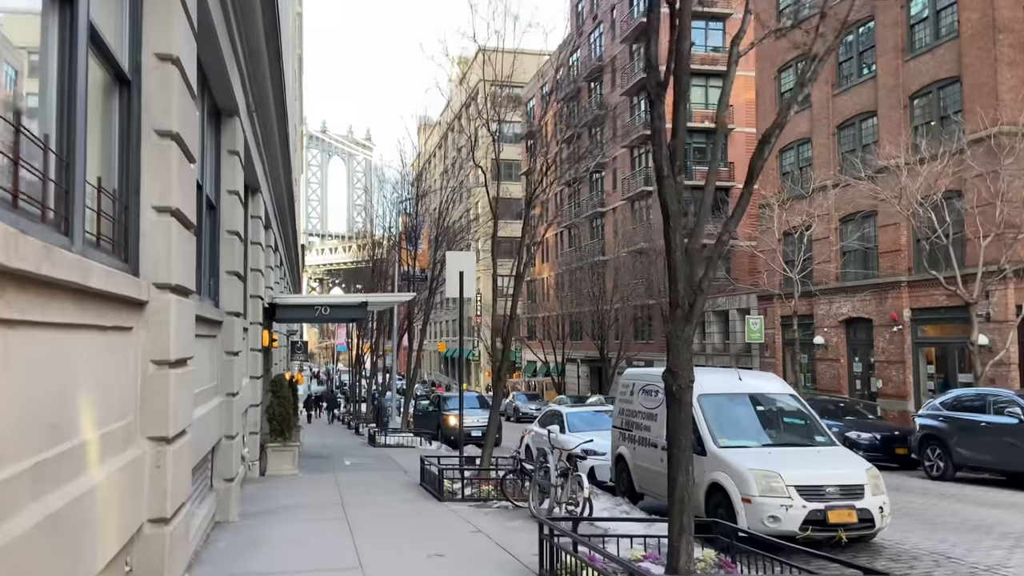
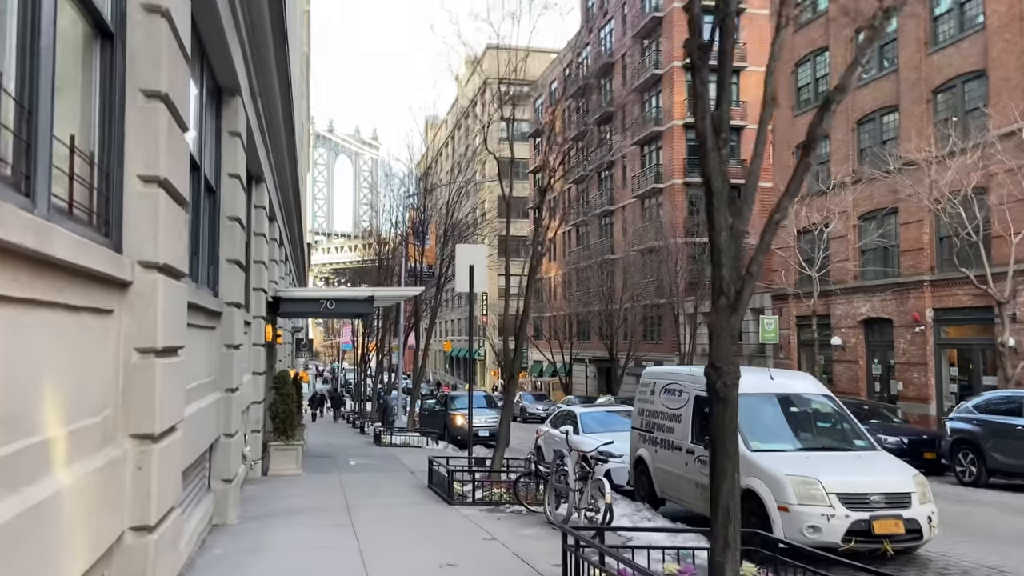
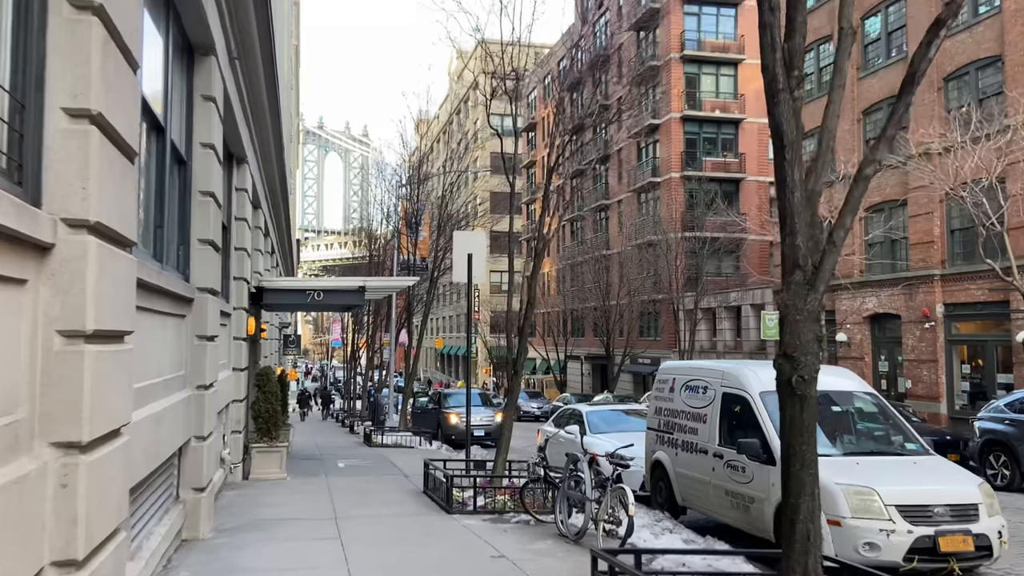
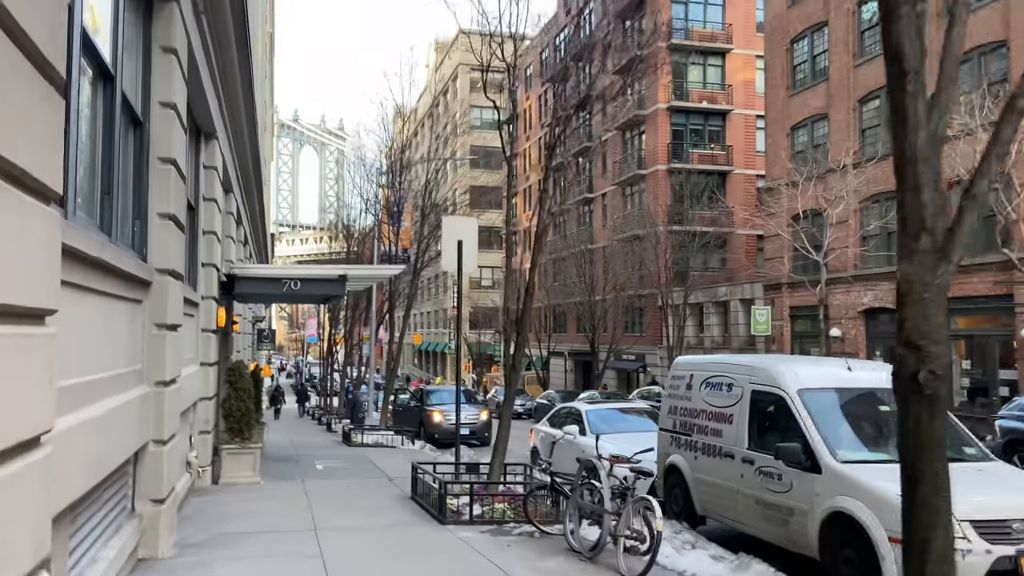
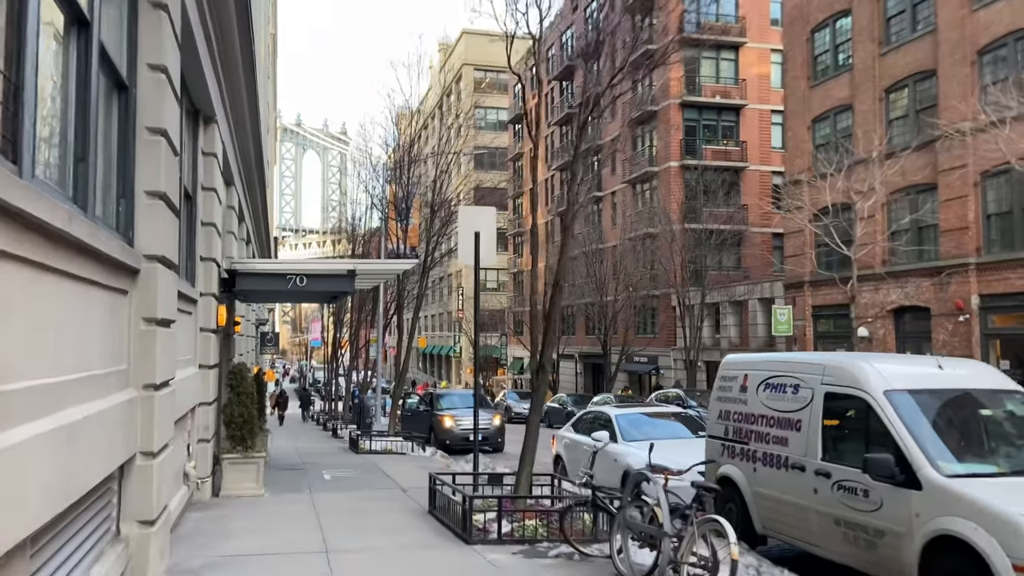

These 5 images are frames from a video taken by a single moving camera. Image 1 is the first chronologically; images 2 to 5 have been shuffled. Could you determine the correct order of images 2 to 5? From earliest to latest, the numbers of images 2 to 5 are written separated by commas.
2, 3, 4, 5
